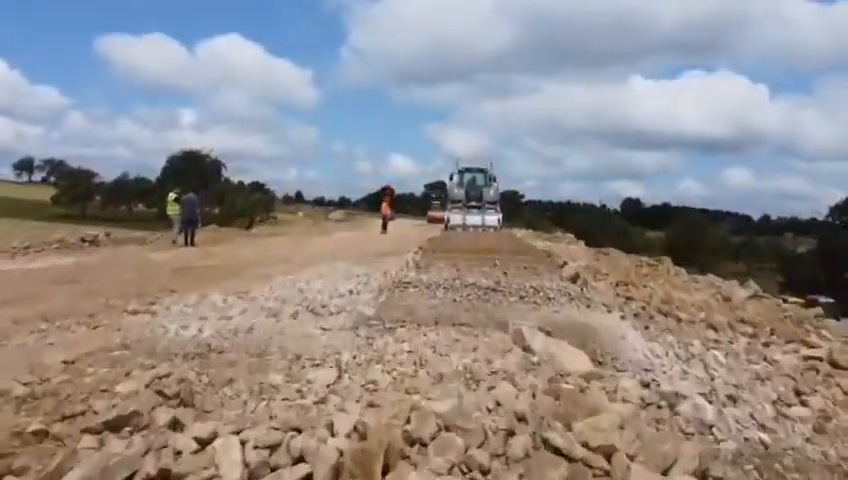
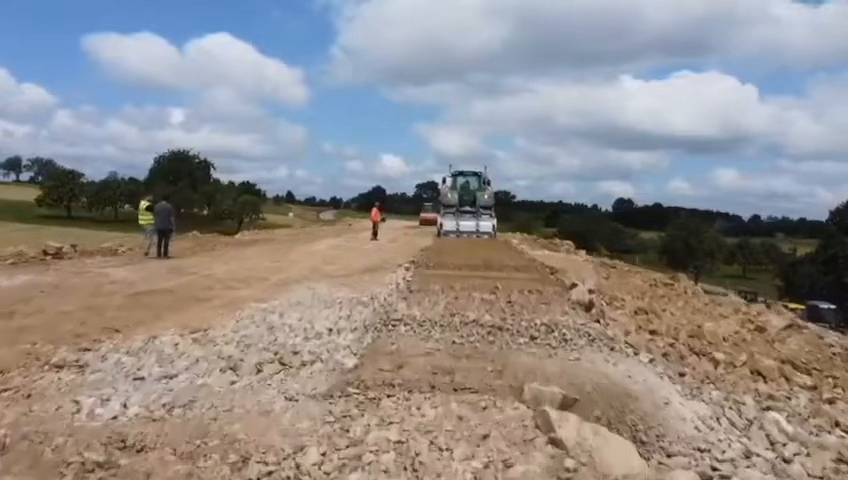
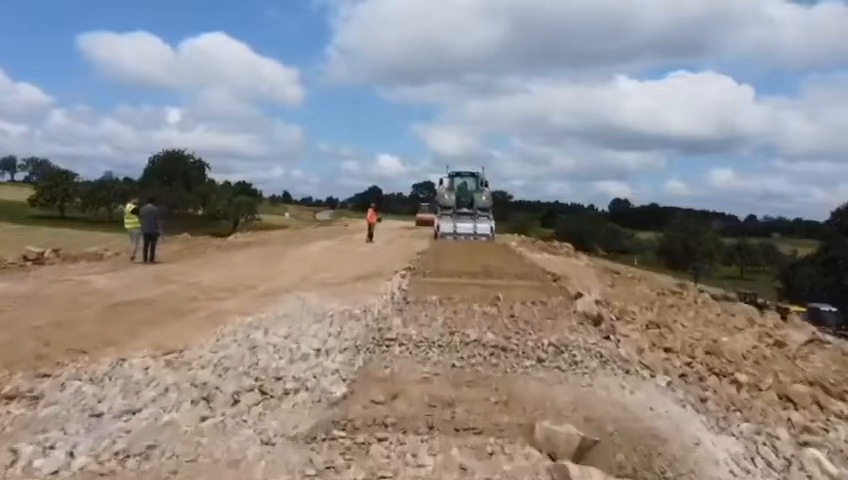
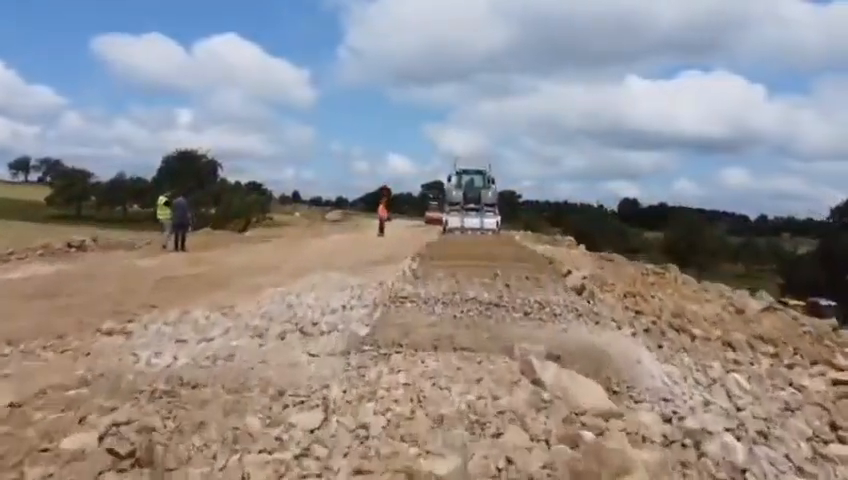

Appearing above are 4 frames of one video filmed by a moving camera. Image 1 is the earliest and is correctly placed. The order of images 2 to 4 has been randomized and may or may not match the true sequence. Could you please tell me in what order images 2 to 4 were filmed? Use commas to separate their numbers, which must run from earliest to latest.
4, 2, 3
